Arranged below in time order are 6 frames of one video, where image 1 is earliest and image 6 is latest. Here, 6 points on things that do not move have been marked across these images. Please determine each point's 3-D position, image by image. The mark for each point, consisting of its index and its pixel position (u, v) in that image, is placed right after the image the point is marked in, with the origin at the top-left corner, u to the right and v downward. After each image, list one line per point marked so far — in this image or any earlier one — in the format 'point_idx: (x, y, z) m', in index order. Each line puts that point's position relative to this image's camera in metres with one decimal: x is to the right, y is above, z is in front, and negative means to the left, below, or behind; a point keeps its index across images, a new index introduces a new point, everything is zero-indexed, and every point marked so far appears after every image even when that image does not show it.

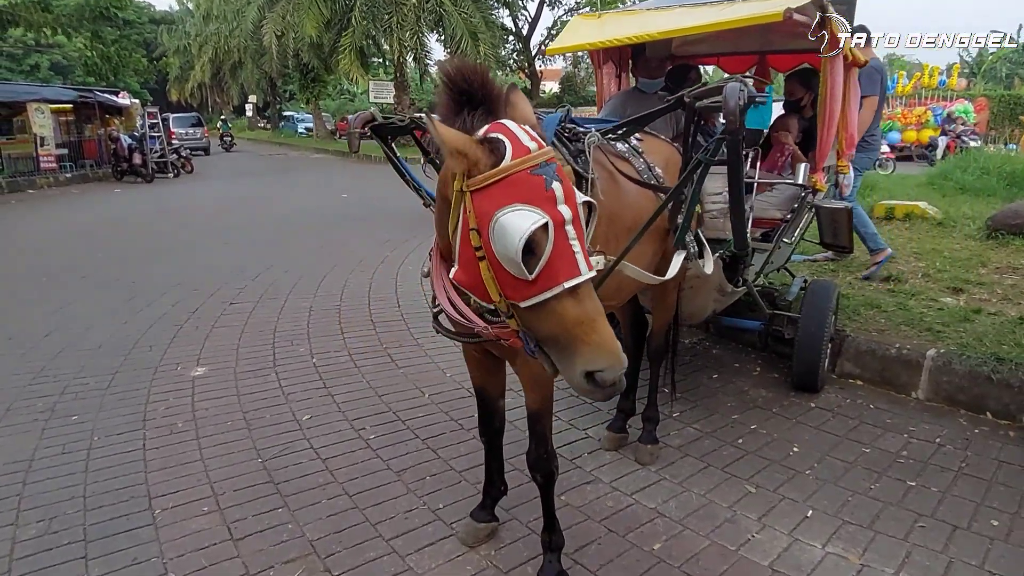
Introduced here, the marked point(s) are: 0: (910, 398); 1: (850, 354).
0: (+2.5, -0.7, +4.3) m
1: (+2.3, -0.4, +4.6) m
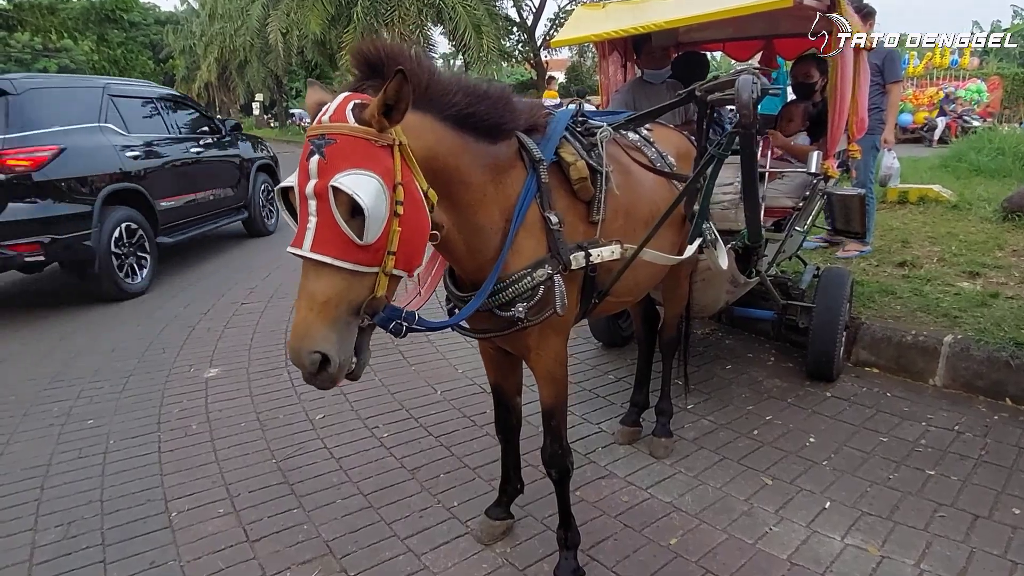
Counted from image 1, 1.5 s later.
0: (+2.6, -0.6, +4.2) m
1: (+2.3, -0.4, +4.5) m
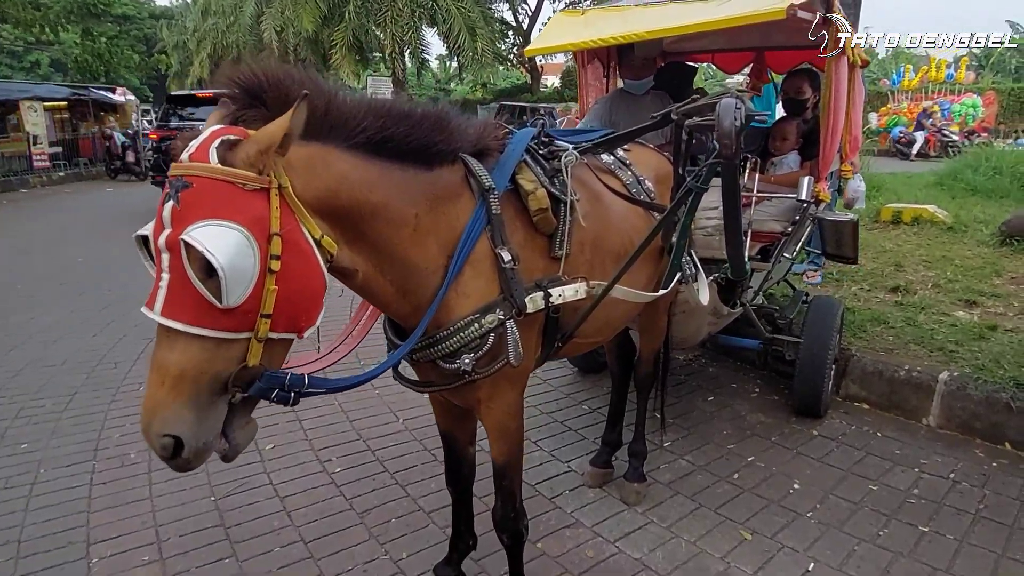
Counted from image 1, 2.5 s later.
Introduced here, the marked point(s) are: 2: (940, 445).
0: (+2.4, -0.8, +4.0) m
1: (+2.1, -0.5, +4.2) m
2: (+2.3, -0.9, +3.7) m
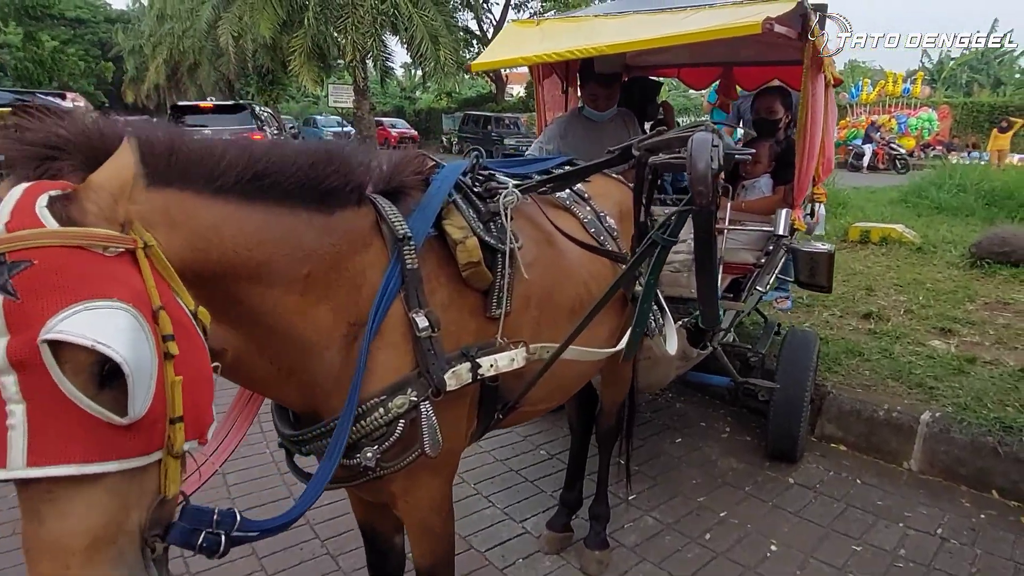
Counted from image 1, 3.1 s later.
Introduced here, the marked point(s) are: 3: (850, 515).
0: (+2.1, -1.0, +3.7) m
1: (+1.9, -0.7, +4.0) m
2: (+2.1, -1.0, +3.5) m
3: (+1.6, -1.1, +3.3) m
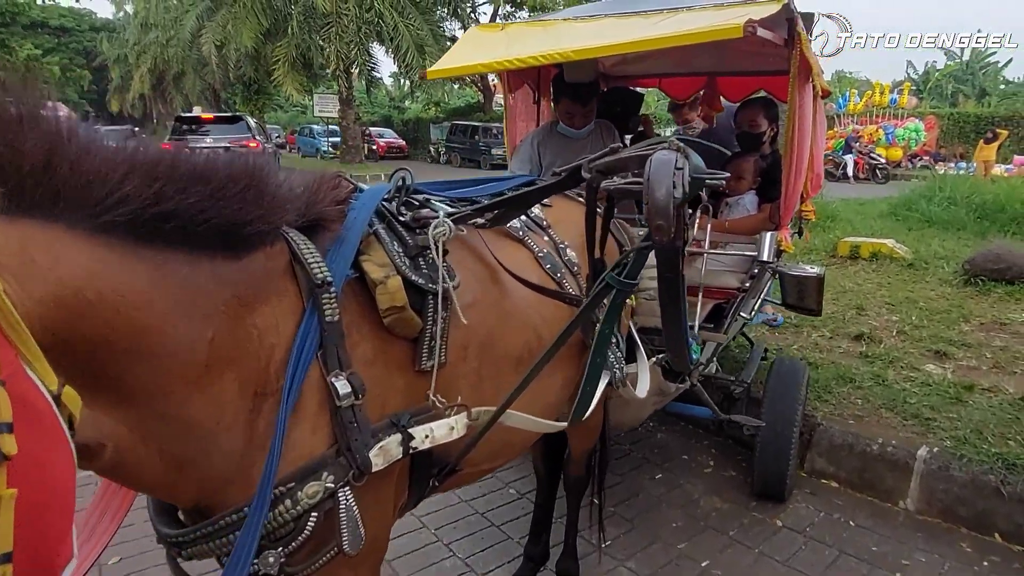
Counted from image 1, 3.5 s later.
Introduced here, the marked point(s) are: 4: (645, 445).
0: (+1.9, -1.1, +3.4) m
1: (+1.7, -0.9, +3.7) m
2: (+1.9, -1.2, +3.2) m
3: (+1.5, -1.2, +3.0) m
4: (+0.8, -0.9, +4.1) m
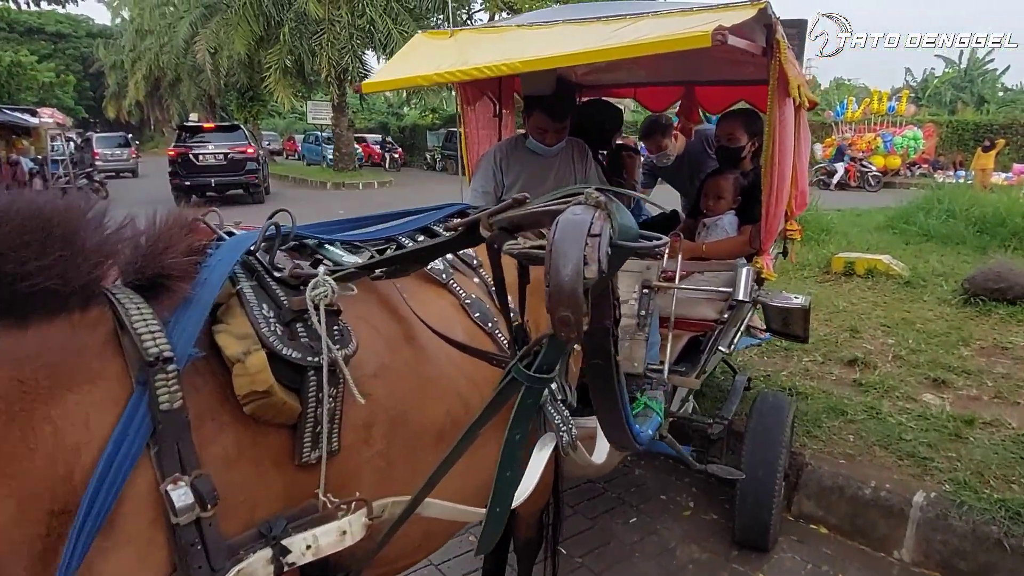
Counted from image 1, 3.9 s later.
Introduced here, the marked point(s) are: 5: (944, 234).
0: (+1.7, -1.2, +3.1) m
1: (+1.5, -1.0, +3.4) m
2: (+1.7, -1.3, +2.9) m
3: (+1.3, -1.3, +2.7) m
4: (+0.6, -1.1, +3.8) m
5: (+4.9, +0.6, +7.7) m
